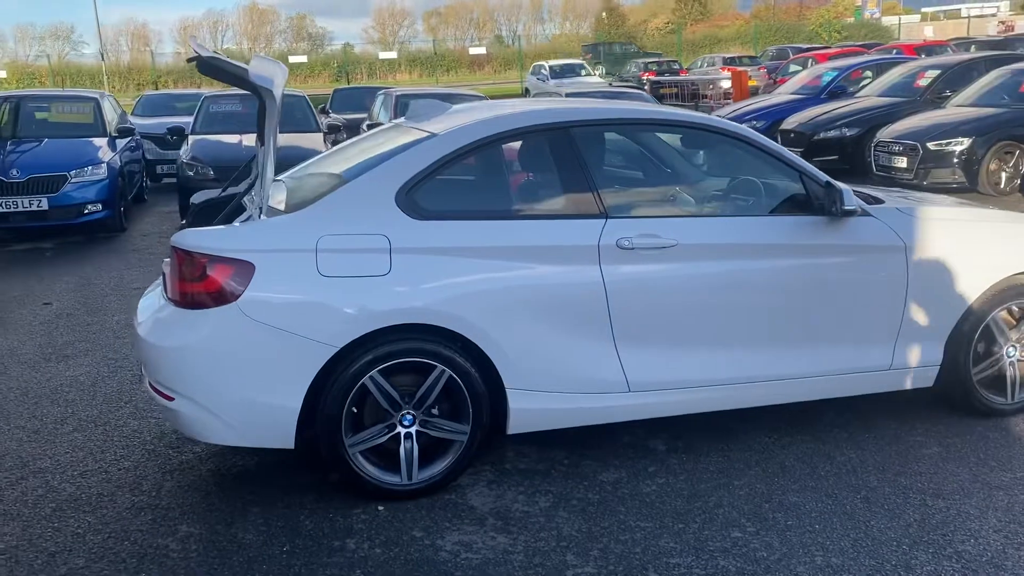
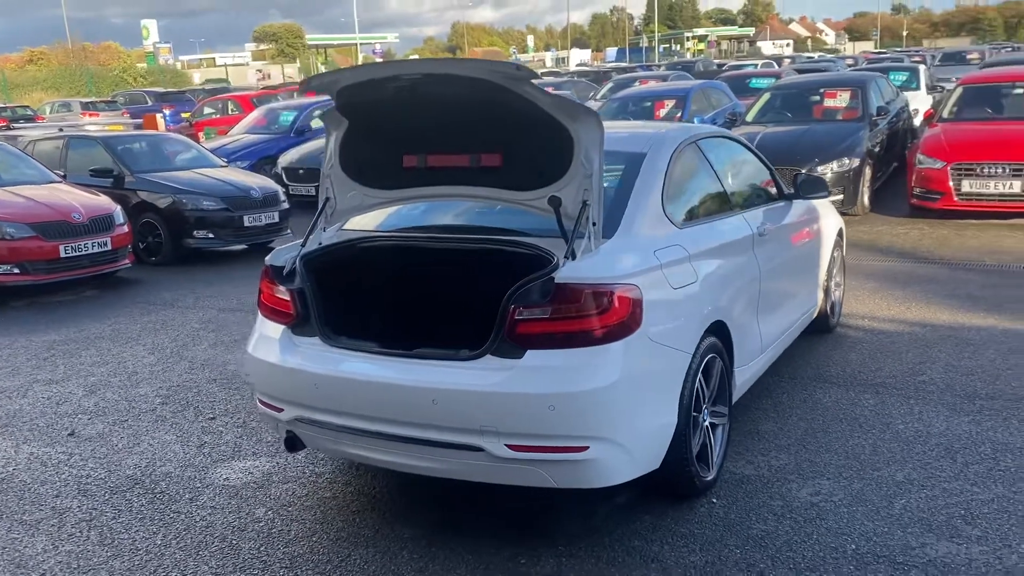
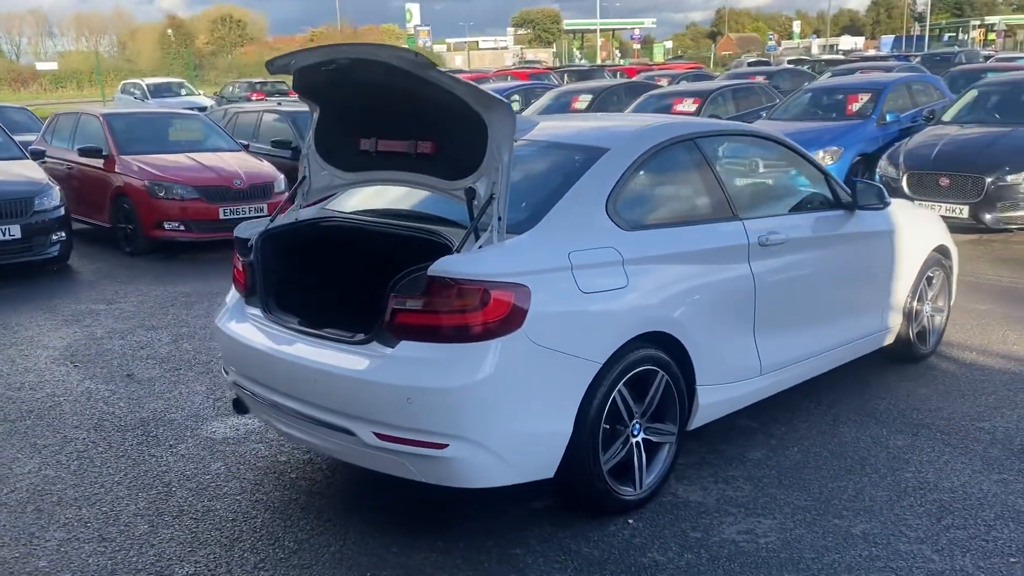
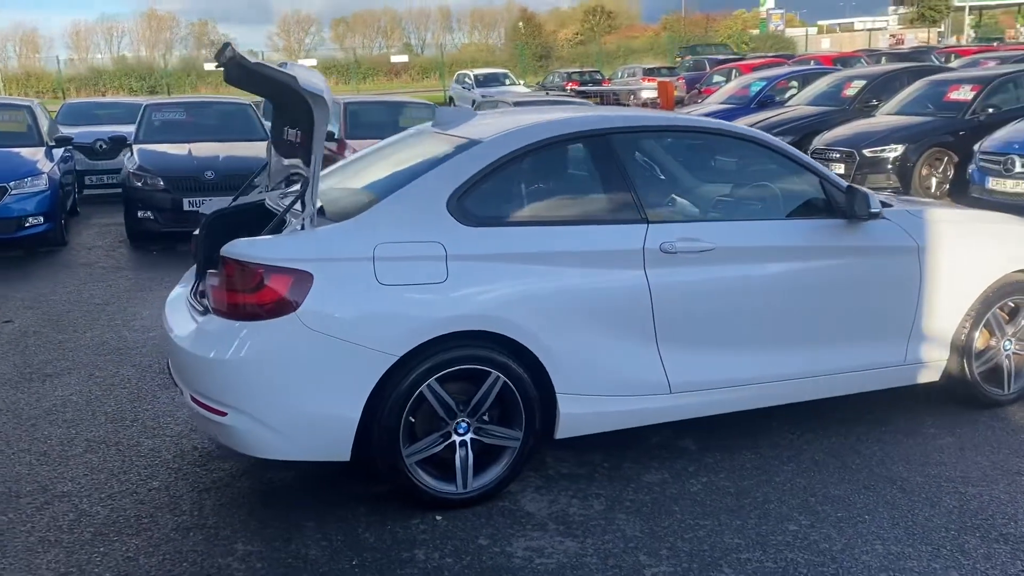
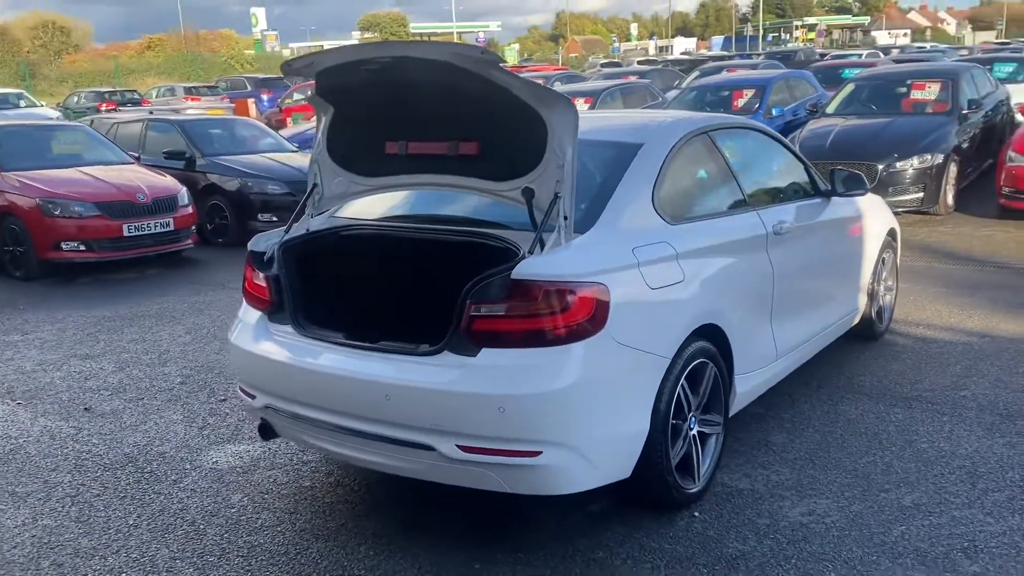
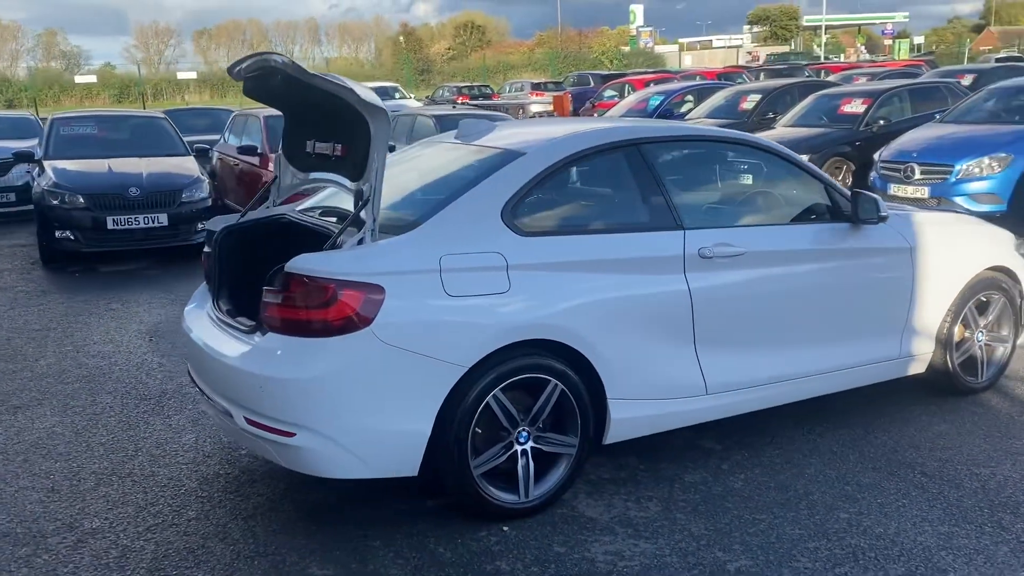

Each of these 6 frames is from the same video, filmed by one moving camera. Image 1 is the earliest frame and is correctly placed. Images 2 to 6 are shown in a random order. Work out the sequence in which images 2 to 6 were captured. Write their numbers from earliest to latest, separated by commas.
4, 6, 3, 5, 2
